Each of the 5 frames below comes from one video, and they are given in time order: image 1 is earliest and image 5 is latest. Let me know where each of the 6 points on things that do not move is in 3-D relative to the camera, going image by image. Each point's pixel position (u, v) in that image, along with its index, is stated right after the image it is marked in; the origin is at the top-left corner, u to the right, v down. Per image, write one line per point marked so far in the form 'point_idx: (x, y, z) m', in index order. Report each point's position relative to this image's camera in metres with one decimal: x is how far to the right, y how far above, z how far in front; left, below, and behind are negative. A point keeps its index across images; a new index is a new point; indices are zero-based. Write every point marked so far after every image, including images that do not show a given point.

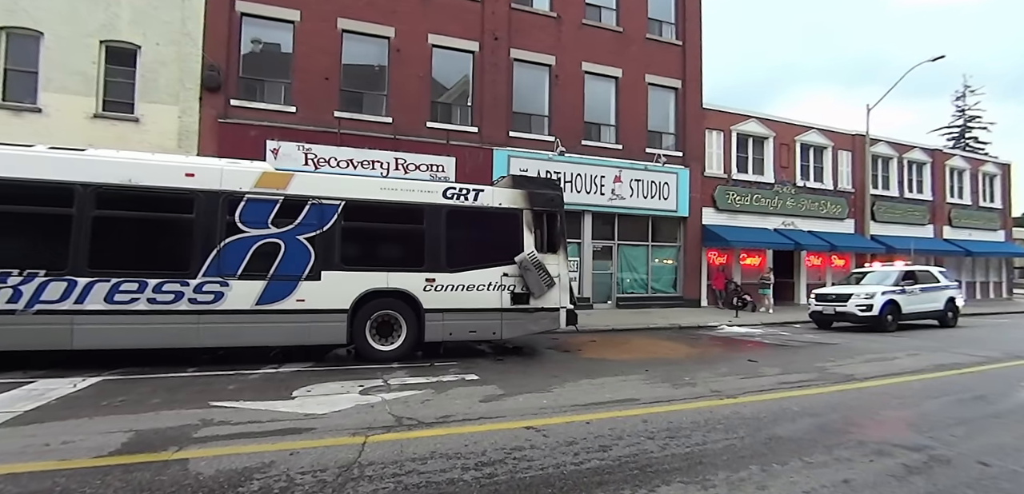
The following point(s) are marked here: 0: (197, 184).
0: (-4.8, +1.0, +7.3) m
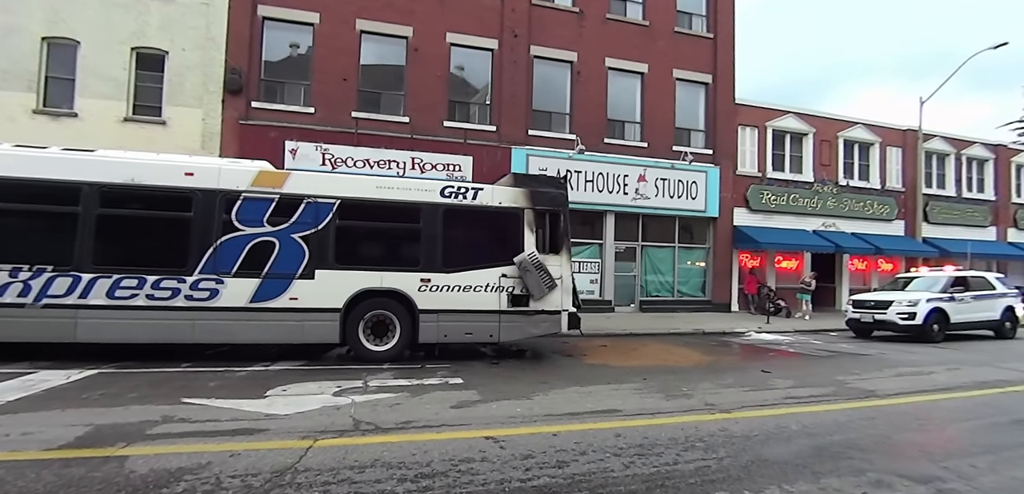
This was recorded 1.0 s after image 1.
0: (-5.0, +1.0, +7.5) m
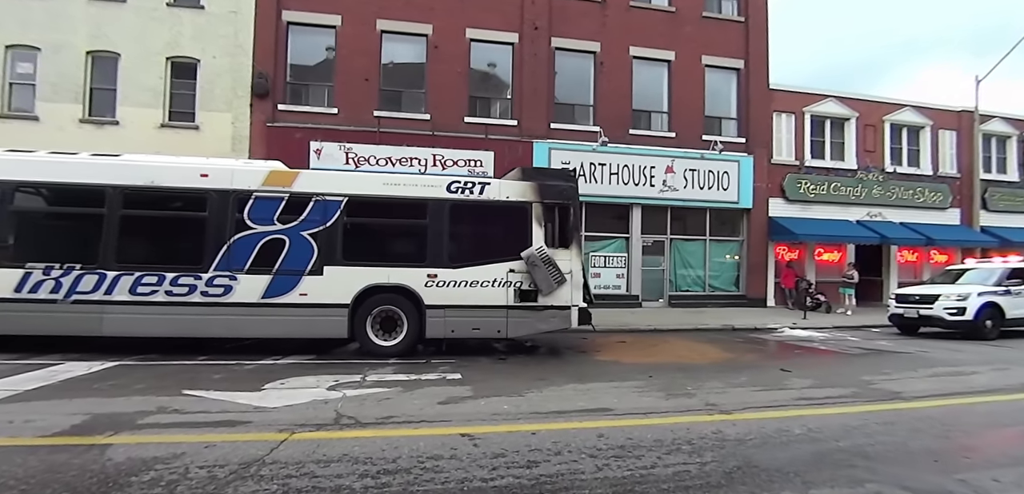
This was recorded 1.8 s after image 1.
0: (-4.9, +1.0, +7.8) m
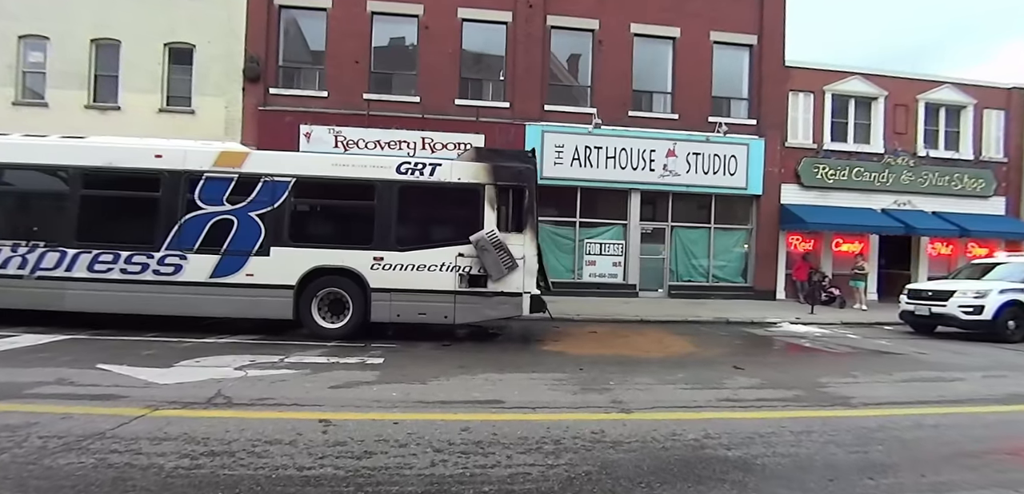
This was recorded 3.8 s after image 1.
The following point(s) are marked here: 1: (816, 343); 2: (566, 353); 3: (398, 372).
0: (-5.8, +1.4, +8.0) m
1: (+6.5, -2.1, +10.2) m
2: (+0.9, -1.7, +8.0) m
3: (-1.4, -1.6, +6.0) m
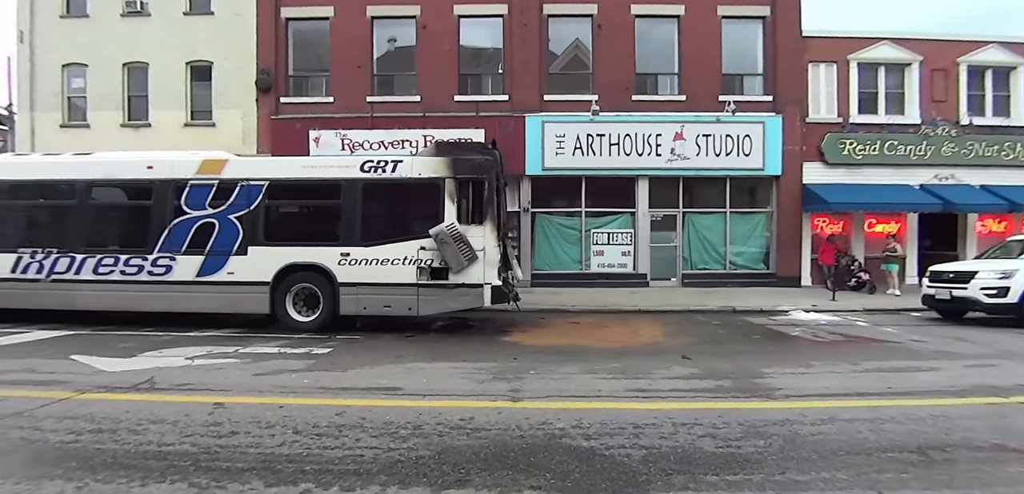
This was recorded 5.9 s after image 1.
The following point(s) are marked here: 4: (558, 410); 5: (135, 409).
0: (-6.6, +1.3, +8.8) m
1: (+6.0, -1.7, +9.5) m
2: (+0.2, -1.6, +8.0) m
3: (-2.4, -1.5, +6.4) m
4: (+0.5, -1.6, +4.7) m
5: (-3.6, -1.5, +4.5) m
